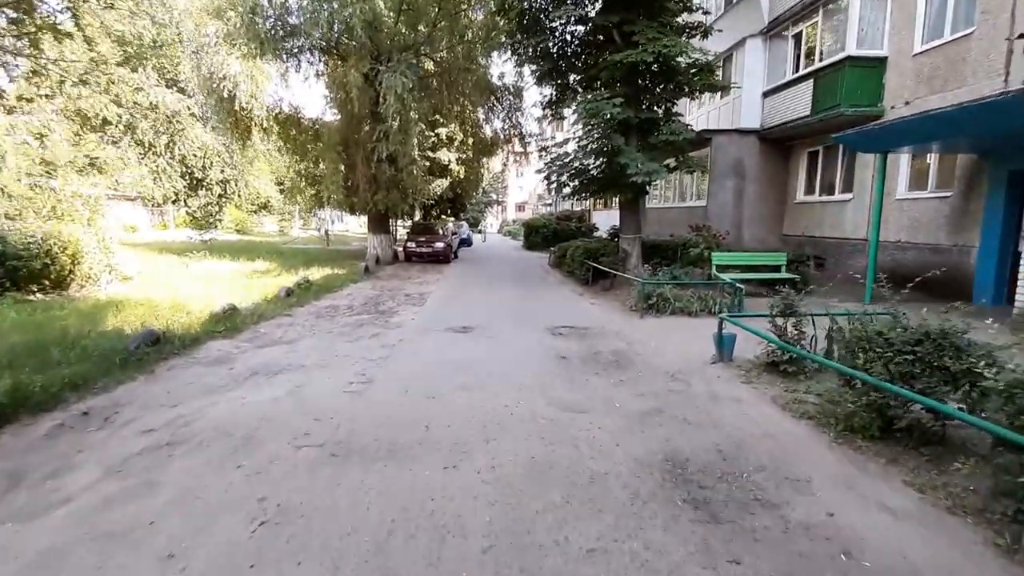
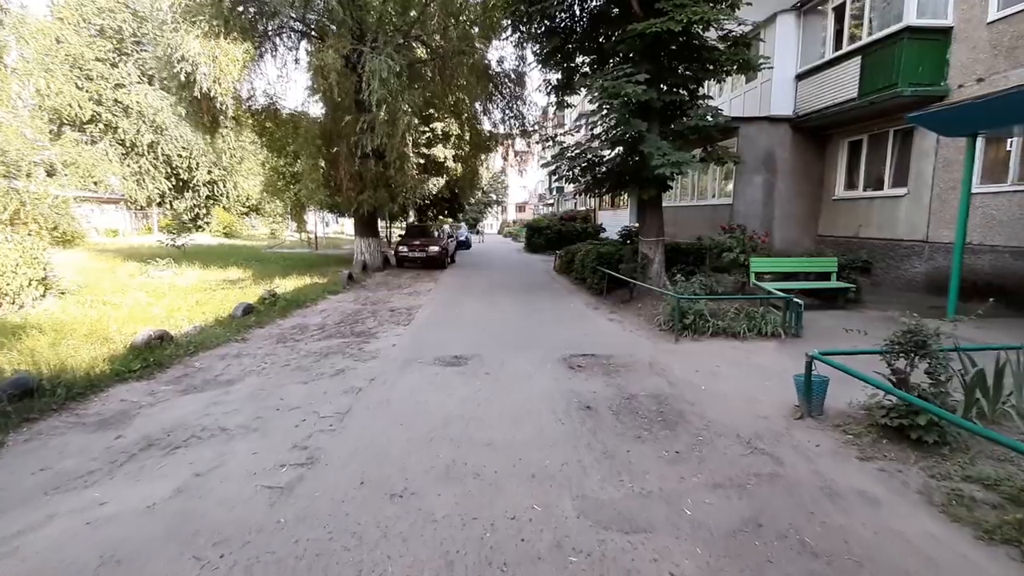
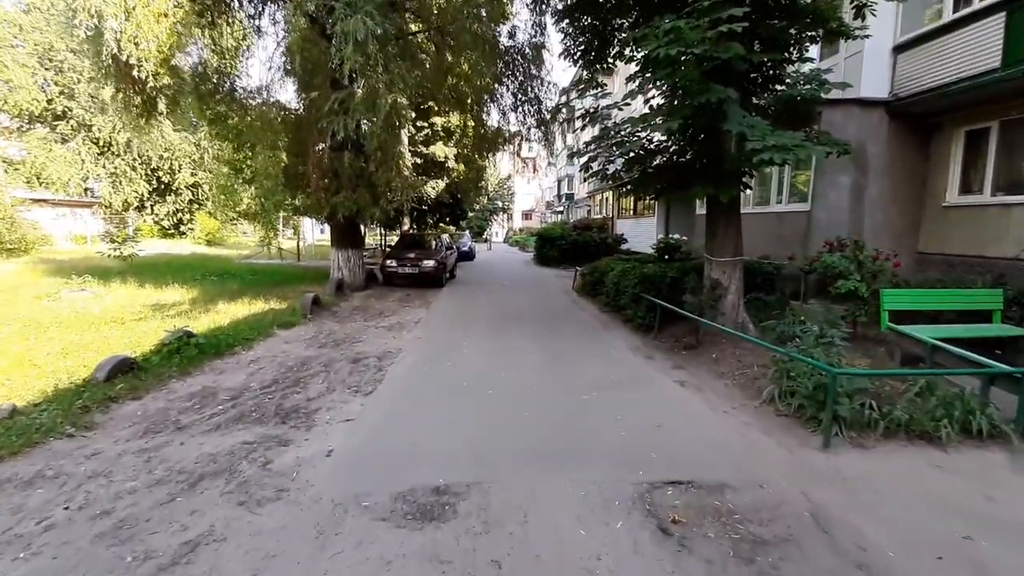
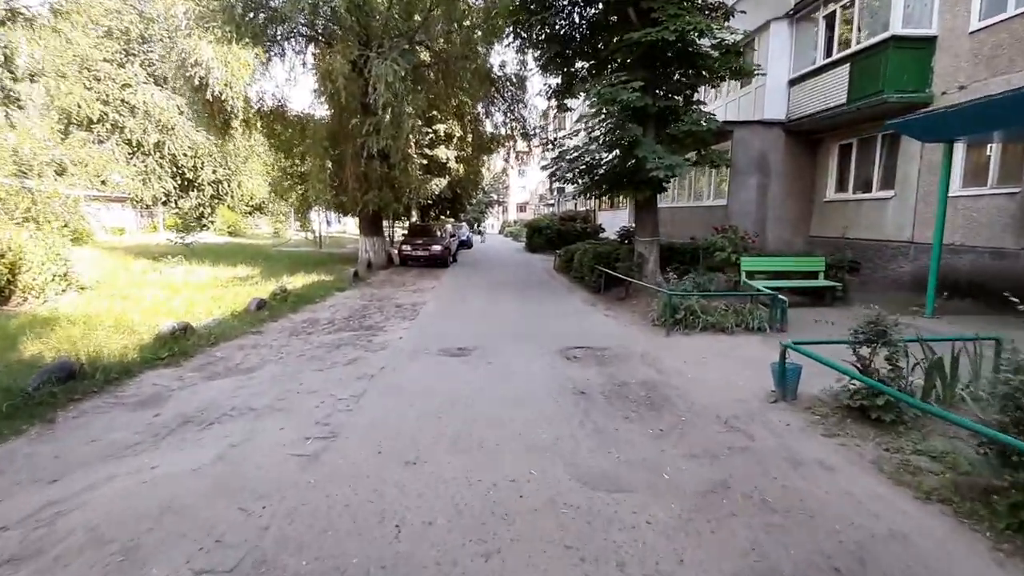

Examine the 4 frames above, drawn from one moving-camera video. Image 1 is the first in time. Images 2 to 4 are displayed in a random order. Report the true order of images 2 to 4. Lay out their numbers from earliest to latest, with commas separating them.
4, 2, 3
